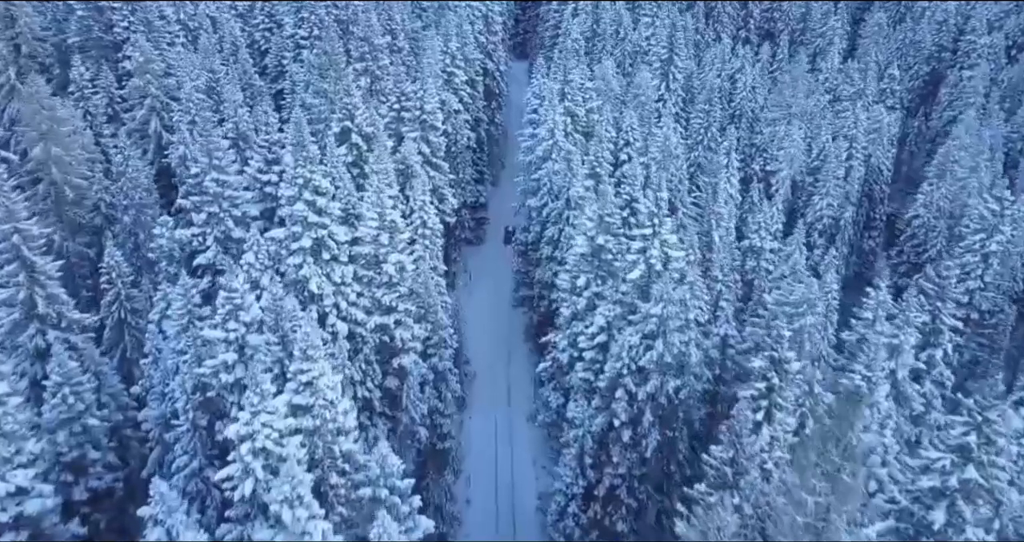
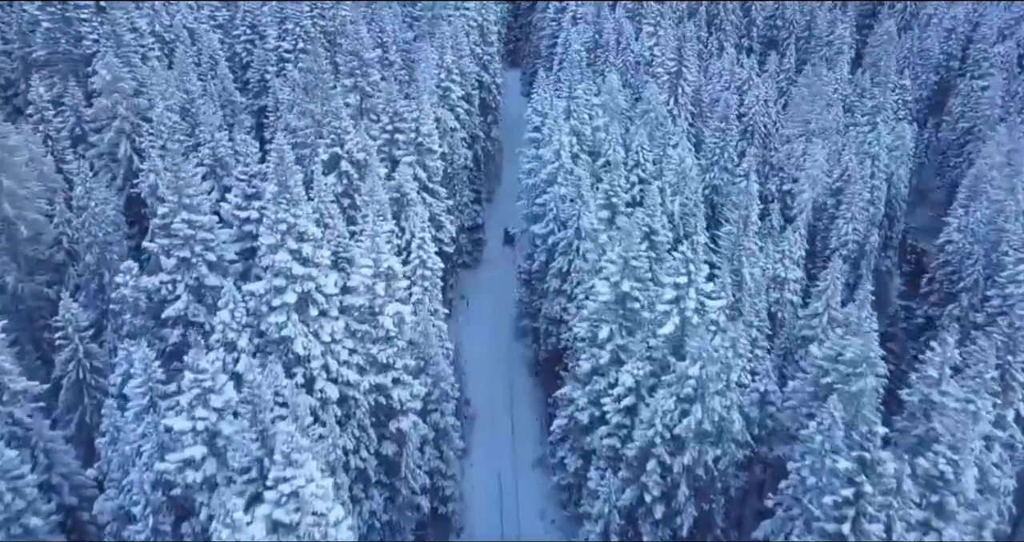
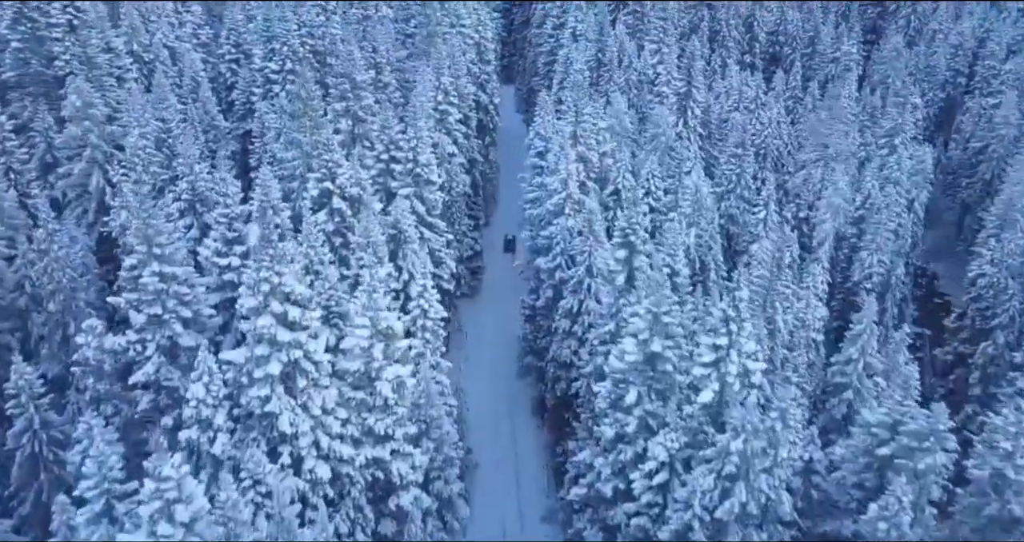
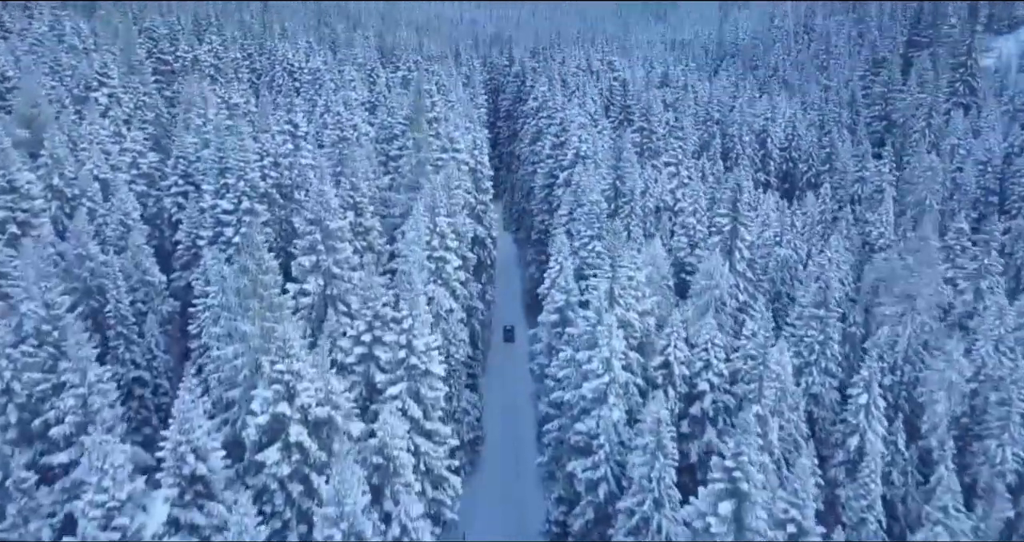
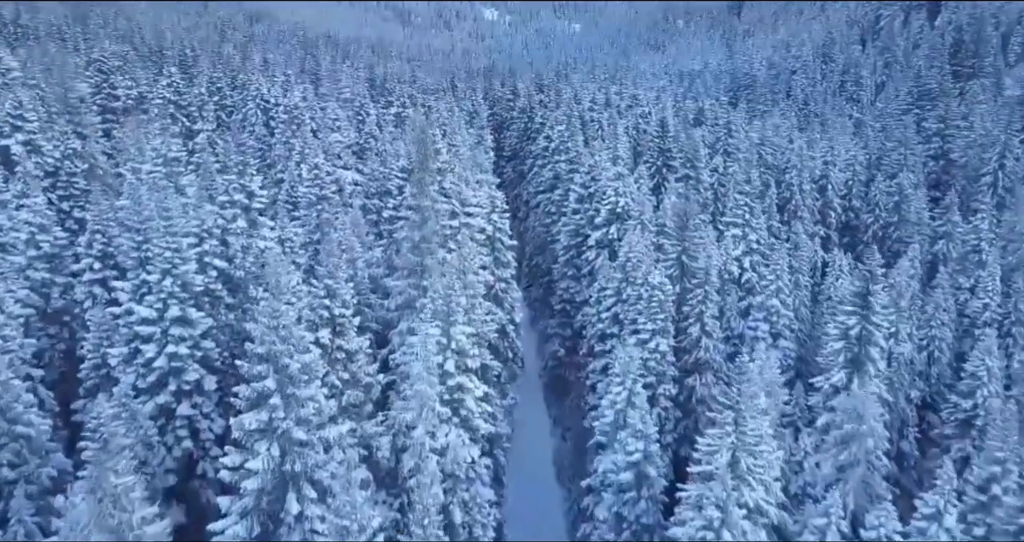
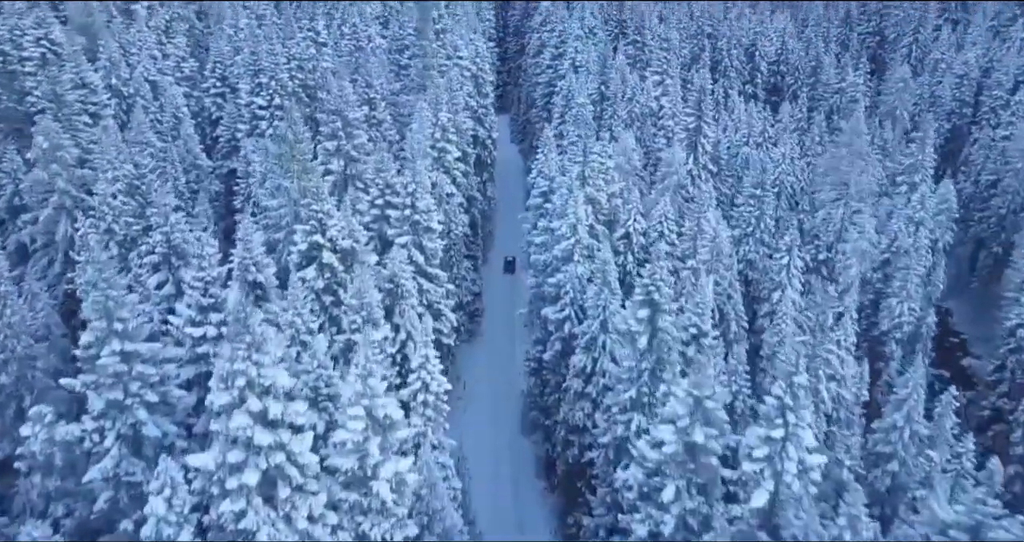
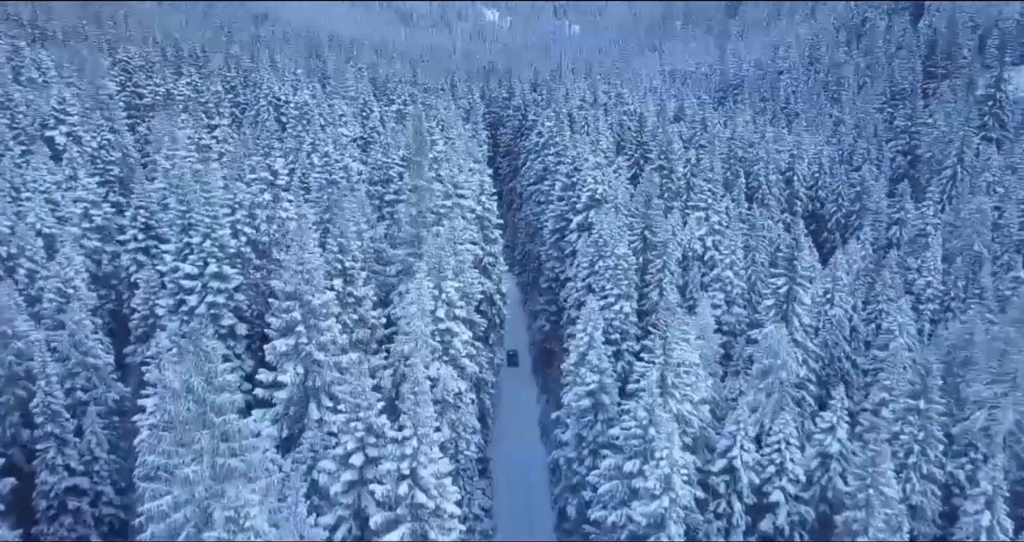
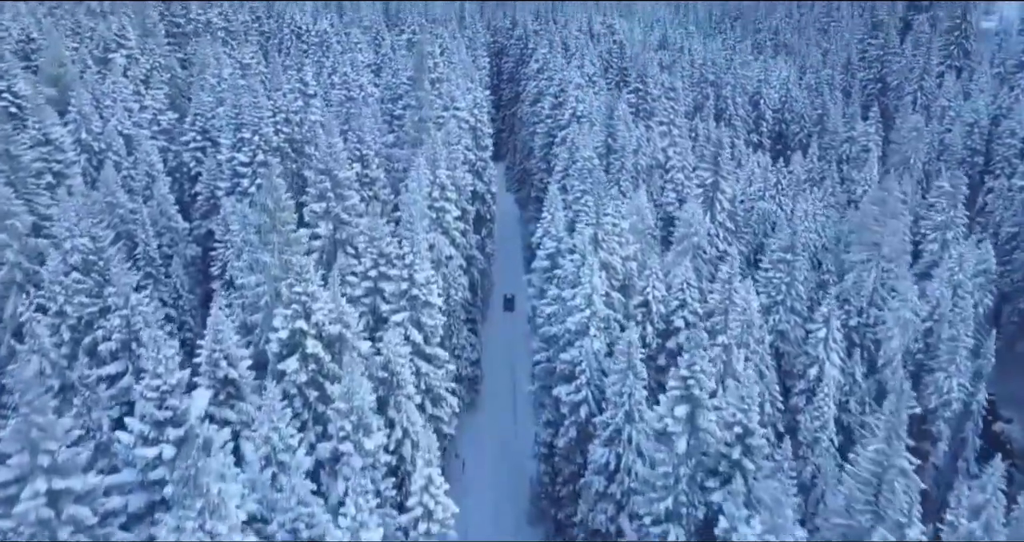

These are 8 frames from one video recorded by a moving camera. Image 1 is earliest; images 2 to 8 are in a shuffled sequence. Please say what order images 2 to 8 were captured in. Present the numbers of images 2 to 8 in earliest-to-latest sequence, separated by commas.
2, 3, 6, 8, 4, 7, 5
